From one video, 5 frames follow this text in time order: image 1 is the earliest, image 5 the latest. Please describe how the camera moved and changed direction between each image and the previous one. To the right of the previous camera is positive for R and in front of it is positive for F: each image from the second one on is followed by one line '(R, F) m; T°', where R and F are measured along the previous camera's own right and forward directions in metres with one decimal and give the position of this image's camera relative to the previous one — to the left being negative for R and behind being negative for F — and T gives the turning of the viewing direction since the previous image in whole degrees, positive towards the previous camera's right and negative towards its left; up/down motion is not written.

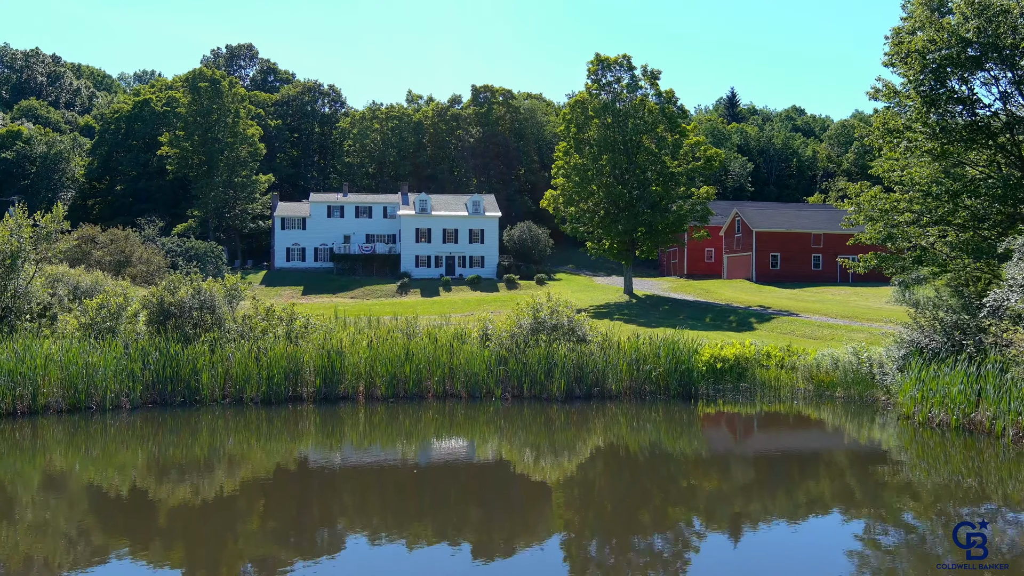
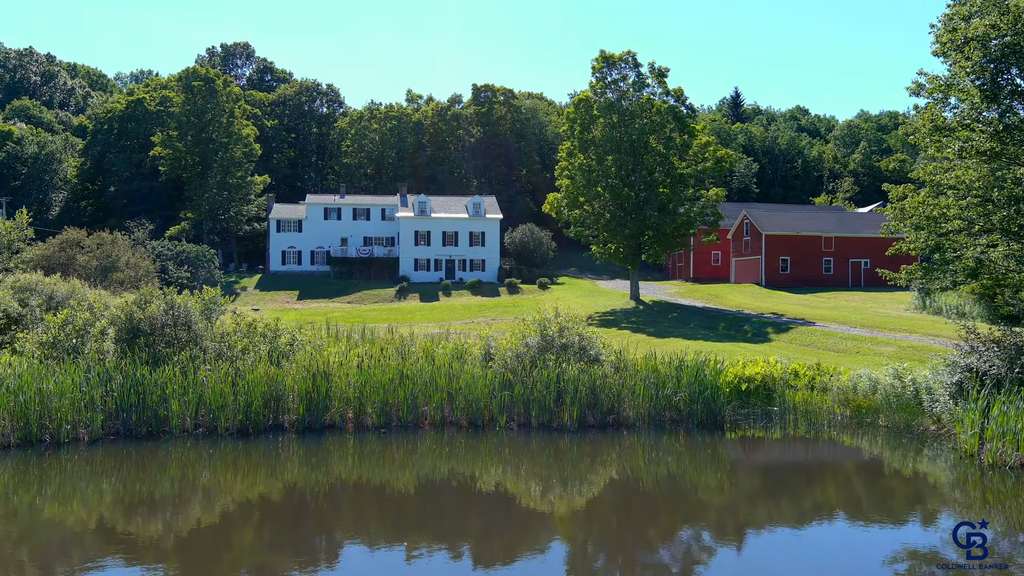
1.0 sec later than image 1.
(-0.1, +1.4) m; 0°
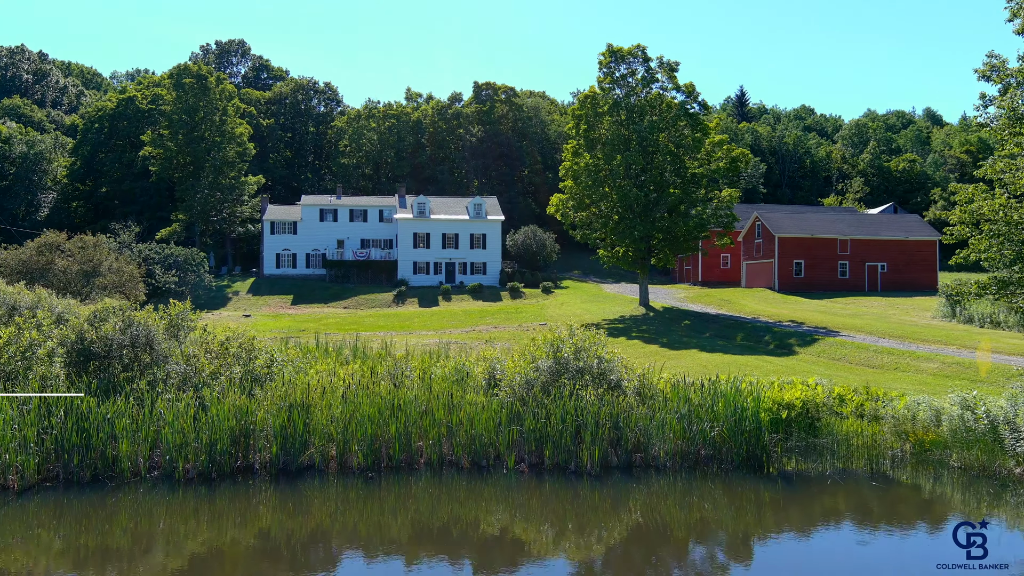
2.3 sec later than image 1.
(-0.1, +1.7) m; 0°
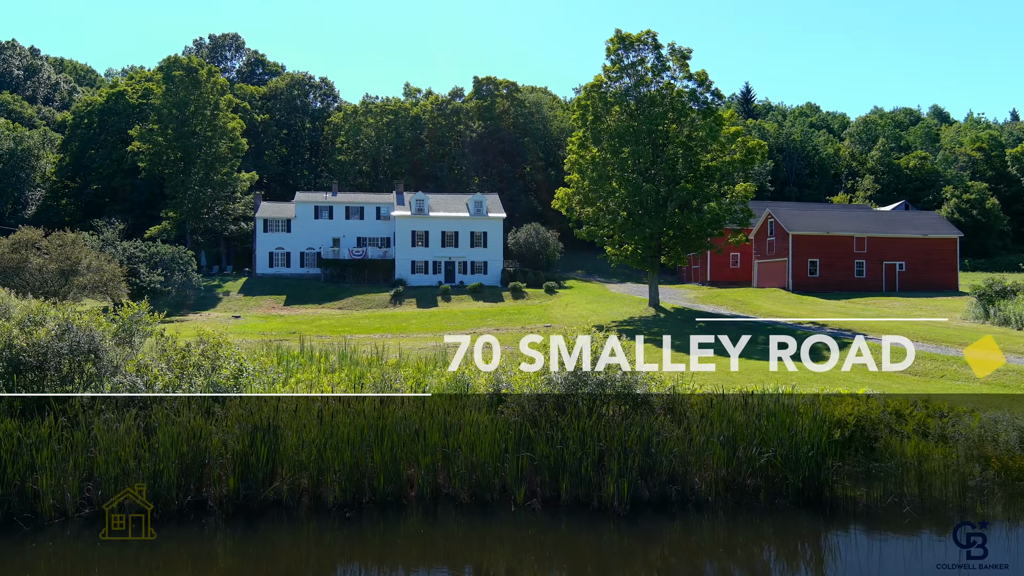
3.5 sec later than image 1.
(-0.1, +1.8) m; 0°
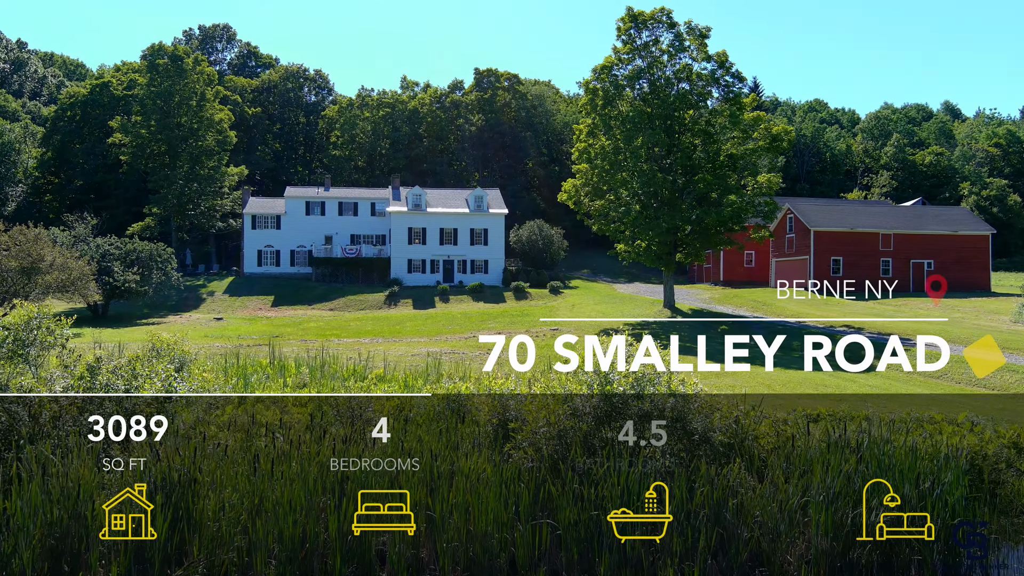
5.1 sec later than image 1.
(-0.1, +2.6) m; 0°
